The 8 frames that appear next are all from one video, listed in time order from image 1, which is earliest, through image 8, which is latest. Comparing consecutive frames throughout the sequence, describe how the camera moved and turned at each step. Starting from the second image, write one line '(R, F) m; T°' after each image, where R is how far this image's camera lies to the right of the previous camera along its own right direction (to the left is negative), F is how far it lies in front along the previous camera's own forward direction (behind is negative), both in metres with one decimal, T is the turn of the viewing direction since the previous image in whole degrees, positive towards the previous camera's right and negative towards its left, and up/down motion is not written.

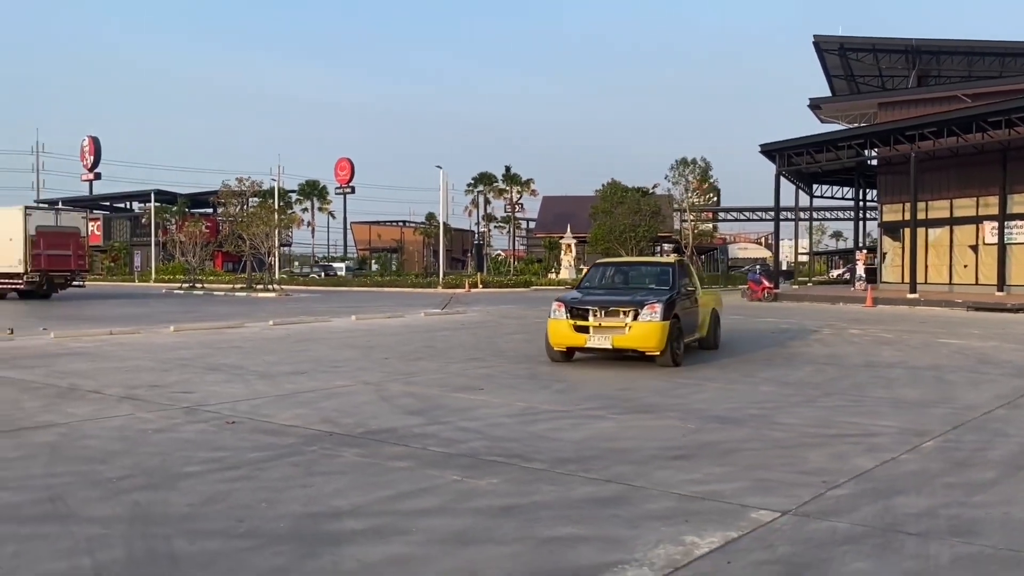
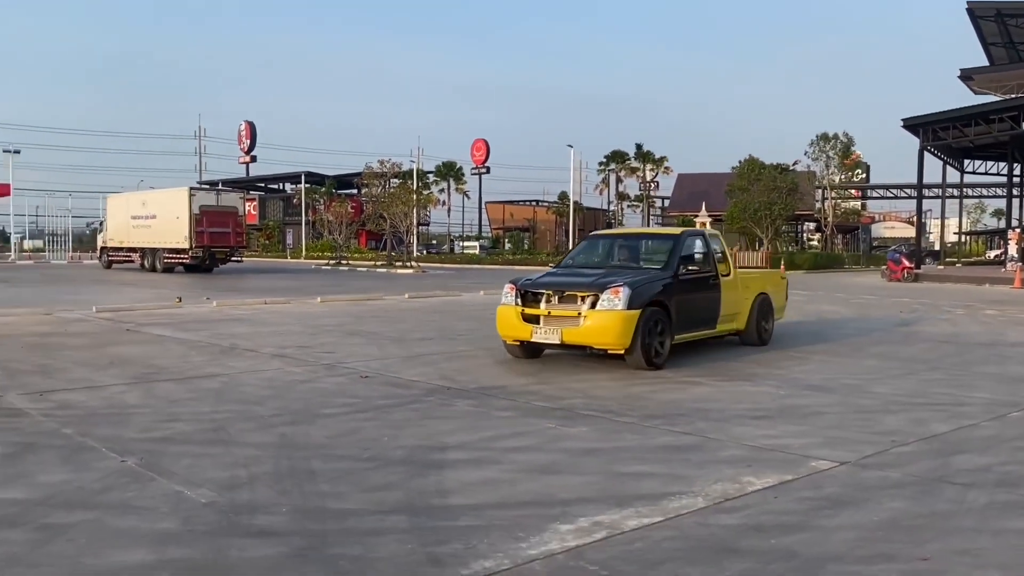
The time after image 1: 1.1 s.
(+0.4, -0.8) m; -9°
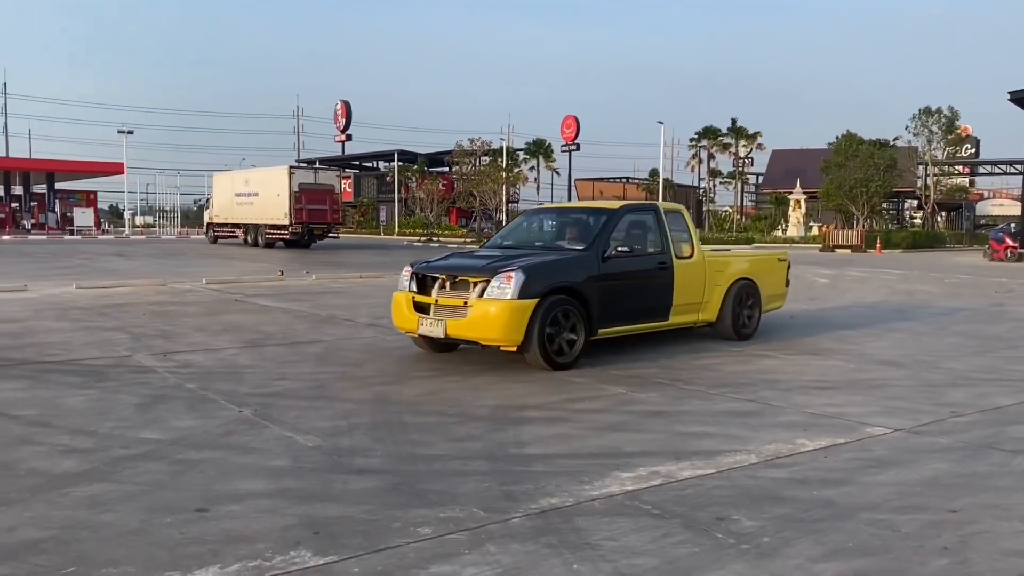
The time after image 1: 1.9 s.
(+0.1, -0.6) m; -6°
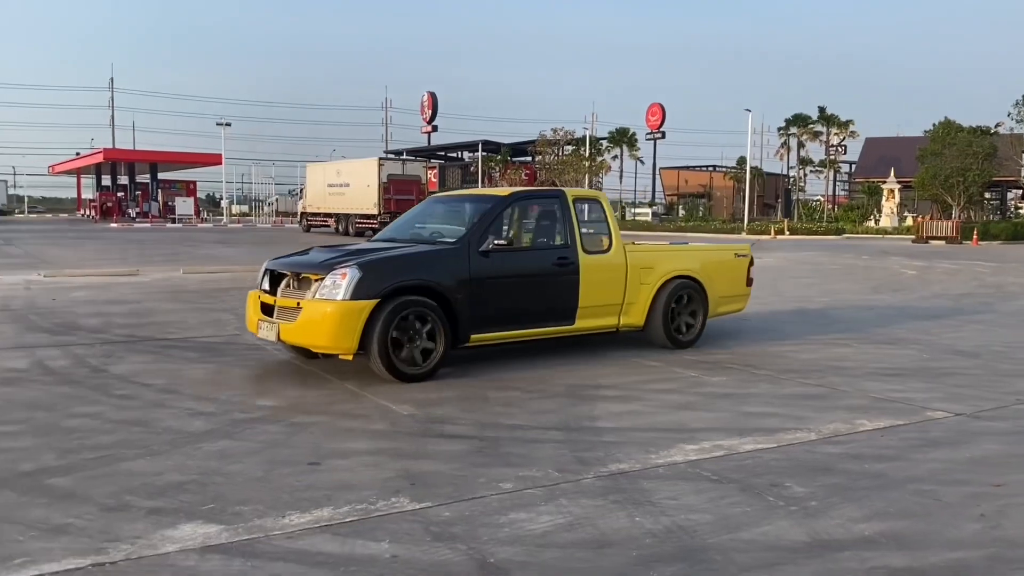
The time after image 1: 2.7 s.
(+0.1, -0.6) m; -5°
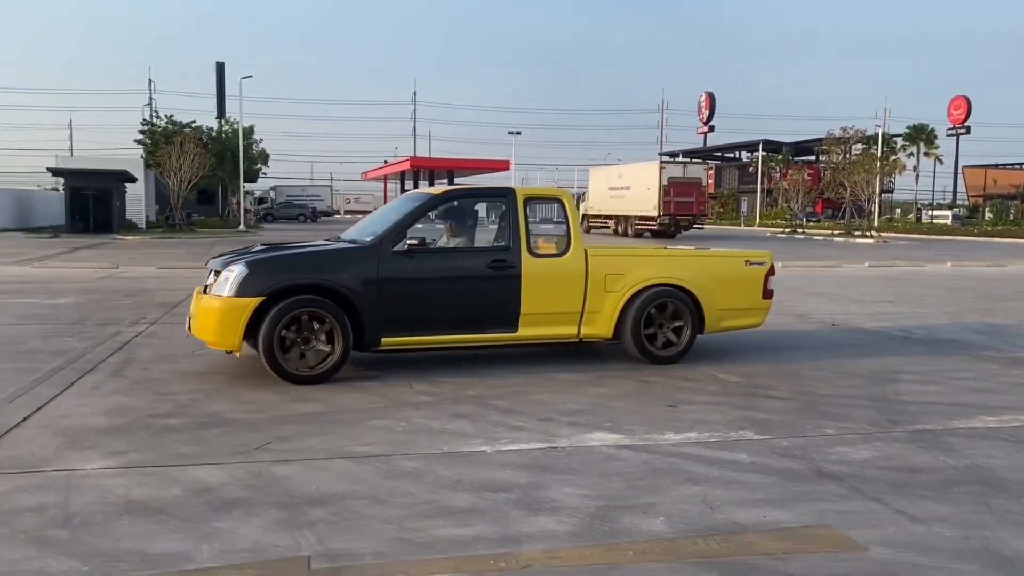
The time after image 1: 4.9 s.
(-0.3, -1.8) m; -17°
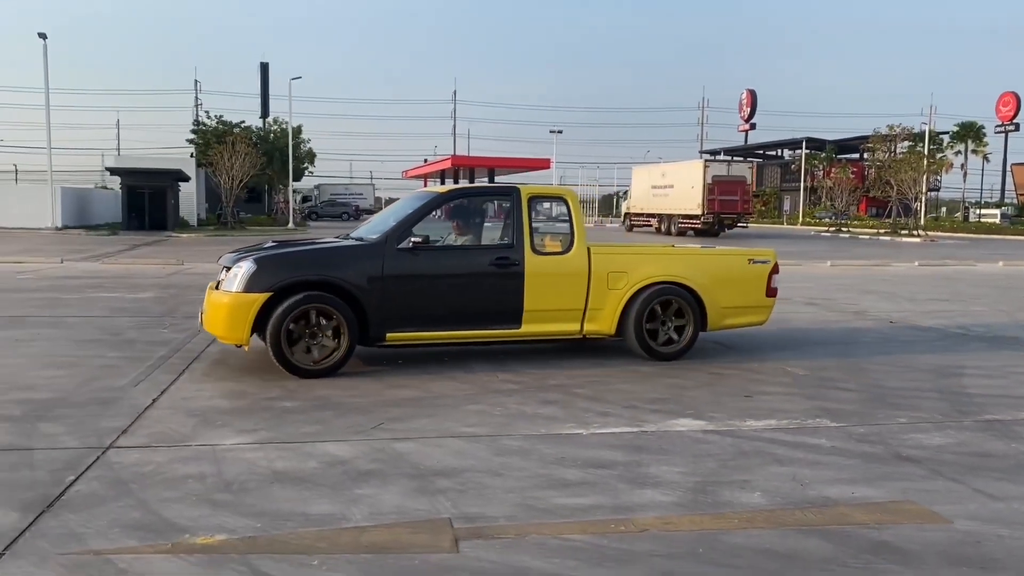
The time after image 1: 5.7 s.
(-0.4, -0.5) m; -2°
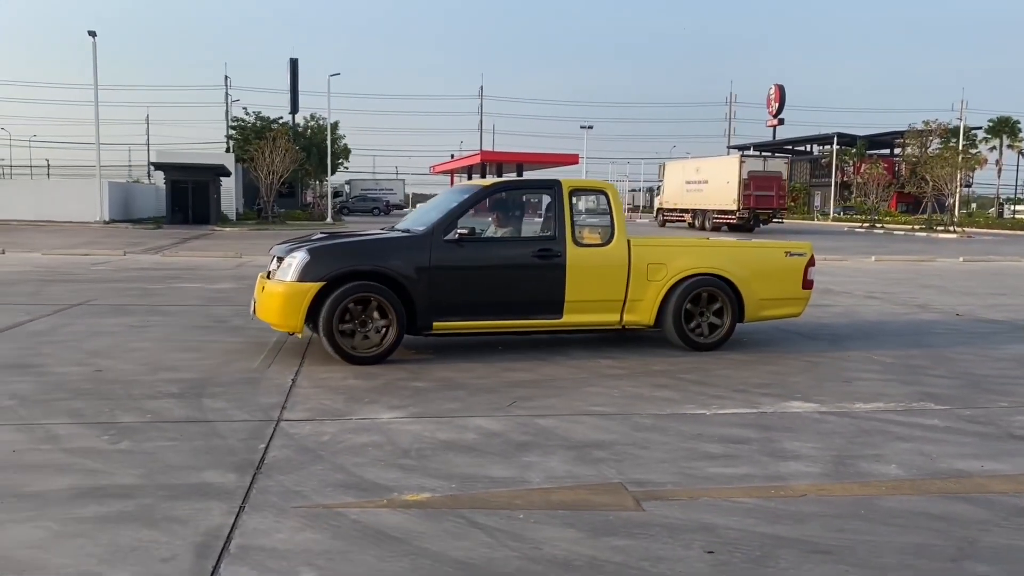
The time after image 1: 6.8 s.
(-0.8, -0.4) m; -1°
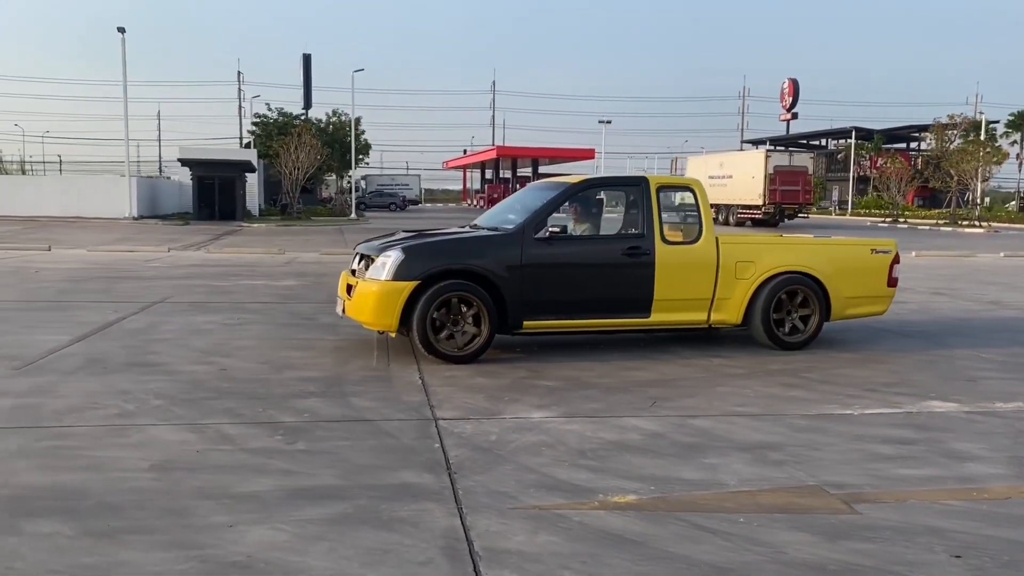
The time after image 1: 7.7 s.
(-1.0, 0.0) m; 0°
